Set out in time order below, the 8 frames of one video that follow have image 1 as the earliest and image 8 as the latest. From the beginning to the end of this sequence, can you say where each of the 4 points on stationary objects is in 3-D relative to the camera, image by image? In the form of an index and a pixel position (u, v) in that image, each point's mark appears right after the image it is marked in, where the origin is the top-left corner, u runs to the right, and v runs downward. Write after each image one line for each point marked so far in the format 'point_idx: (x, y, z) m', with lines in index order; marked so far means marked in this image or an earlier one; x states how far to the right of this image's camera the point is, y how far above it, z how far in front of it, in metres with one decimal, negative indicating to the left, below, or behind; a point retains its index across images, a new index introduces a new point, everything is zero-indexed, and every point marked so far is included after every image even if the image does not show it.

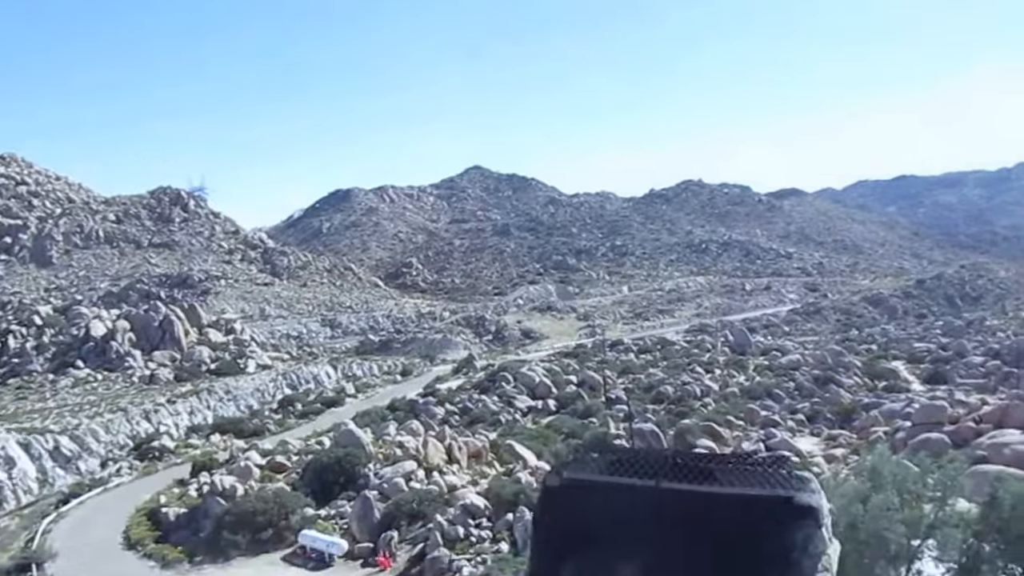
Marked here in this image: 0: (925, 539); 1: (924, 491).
0: (+6.4, -4.1, +14.1) m
1: (+6.6, -3.4, +14.5) m
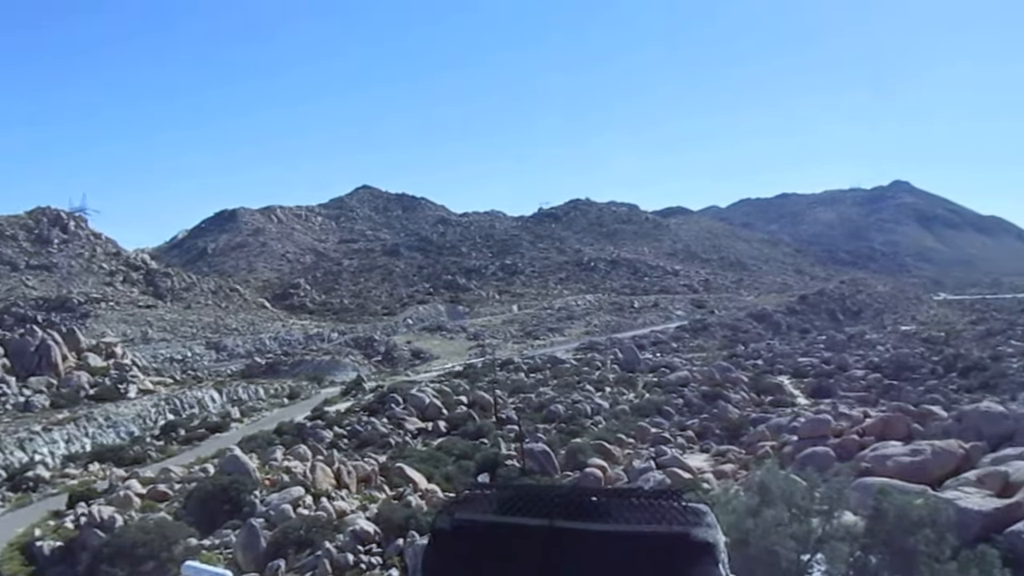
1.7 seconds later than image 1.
0: (+4.7, -4.3, +13.3) m
1: (+4.8, -3.6, +13.7) m
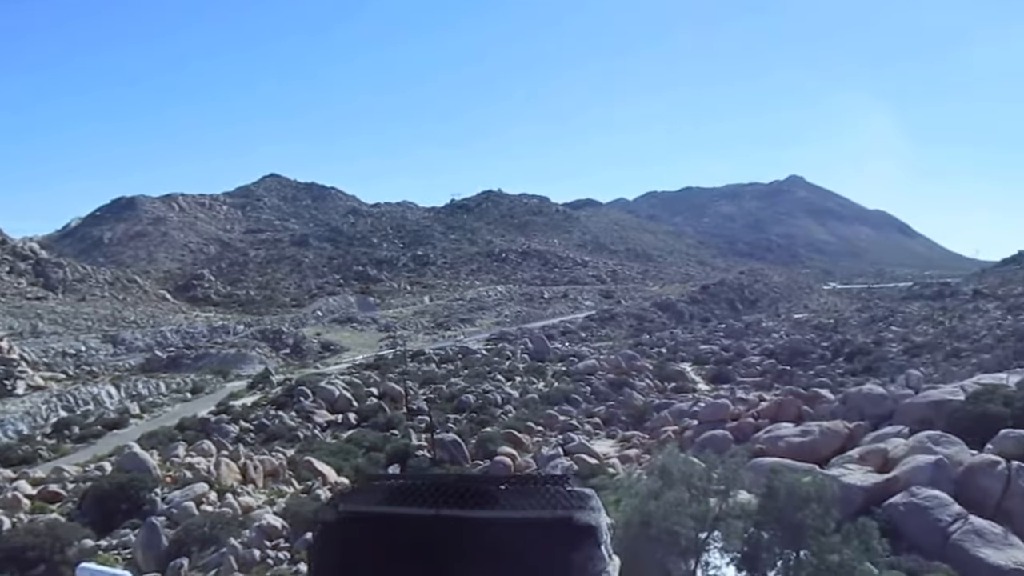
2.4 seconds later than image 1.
0: (+3.2, -4.0, +14.1) m
1: (+3.3, -3.4, +14.5) m
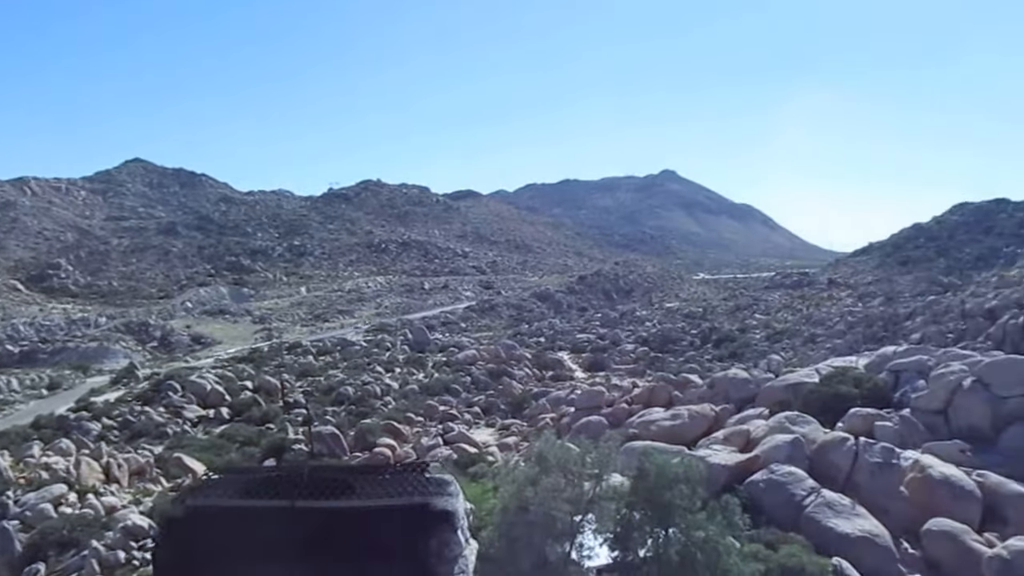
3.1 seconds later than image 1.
0: (+1.3, -3.8, +14.6) m
1: (+1.2, -3.1, +15.0) m
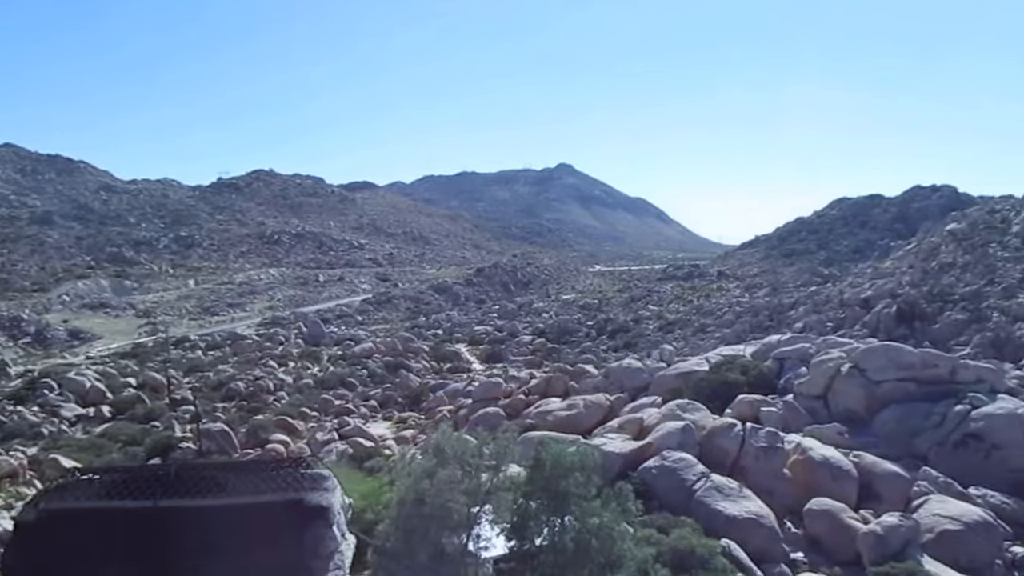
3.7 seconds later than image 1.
0: (-0.4, -3.6, +14.7) m
1: (-0.5, -2.9, +15.1) m
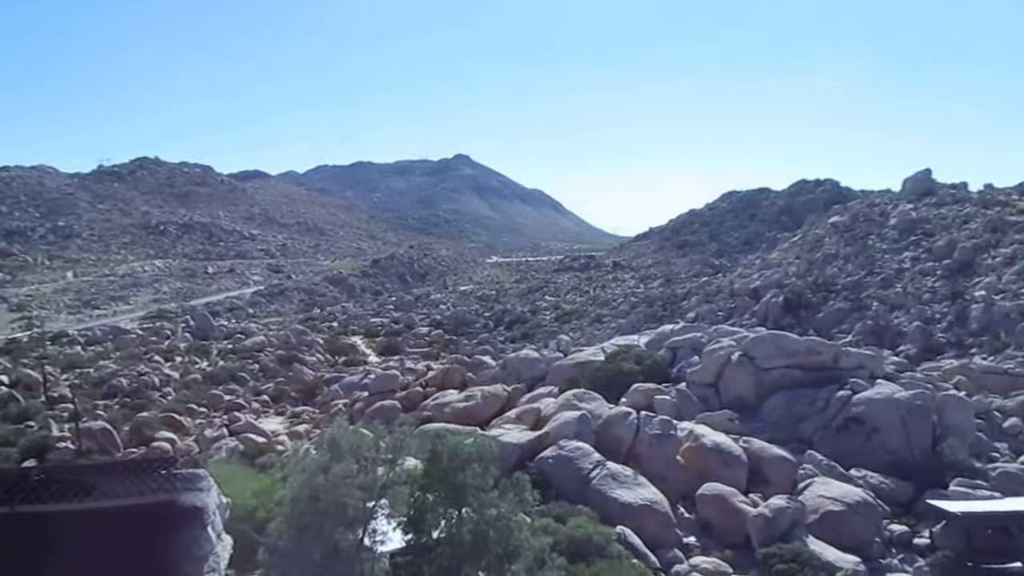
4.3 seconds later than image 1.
0: (-2.1, -3.4, +14.3) m
1: (-2.2, -2.7, +14.7) m
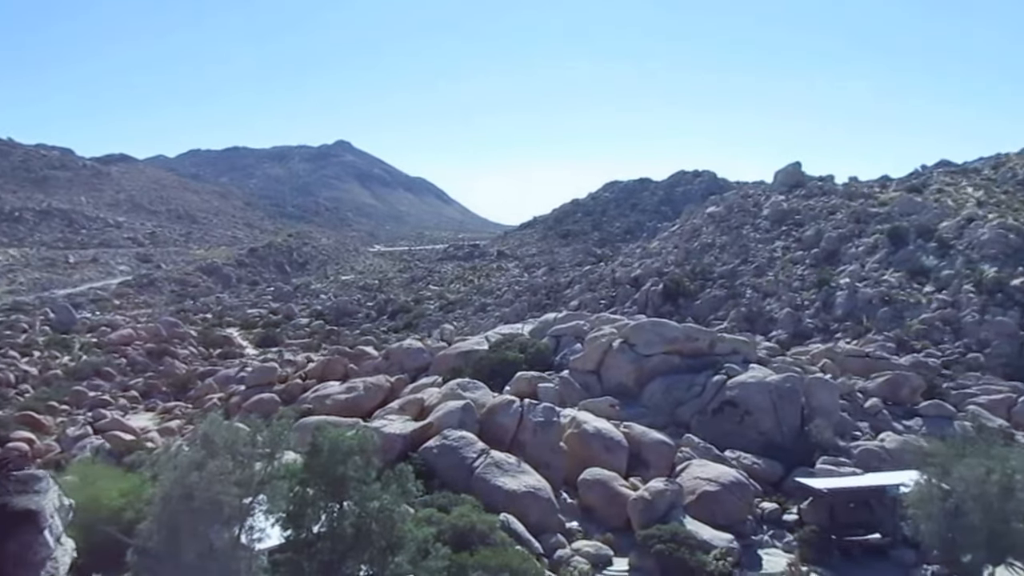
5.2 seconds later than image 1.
0: (-4.0, -3.2, +13.8) m
1: (-4.1, -2.5, +14.2) m
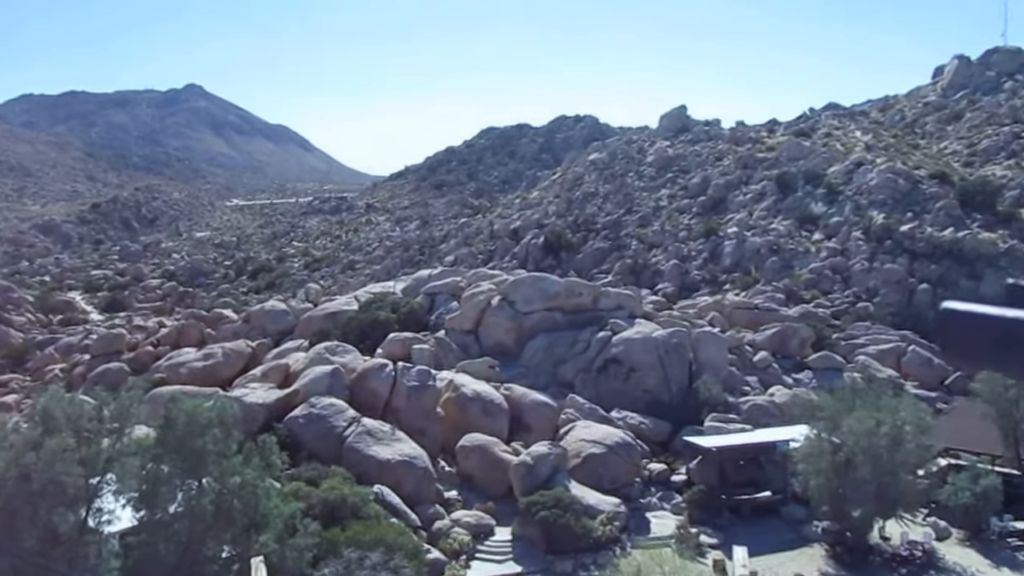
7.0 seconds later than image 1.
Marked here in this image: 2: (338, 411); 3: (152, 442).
0: (-5.8, -2.5, +11.8) m
1: (-6.0, -1.8, +12.1) m
2: (-3.5, -2.5, +17.9) m
3: (-5.3, -2.1, +12.2) m
